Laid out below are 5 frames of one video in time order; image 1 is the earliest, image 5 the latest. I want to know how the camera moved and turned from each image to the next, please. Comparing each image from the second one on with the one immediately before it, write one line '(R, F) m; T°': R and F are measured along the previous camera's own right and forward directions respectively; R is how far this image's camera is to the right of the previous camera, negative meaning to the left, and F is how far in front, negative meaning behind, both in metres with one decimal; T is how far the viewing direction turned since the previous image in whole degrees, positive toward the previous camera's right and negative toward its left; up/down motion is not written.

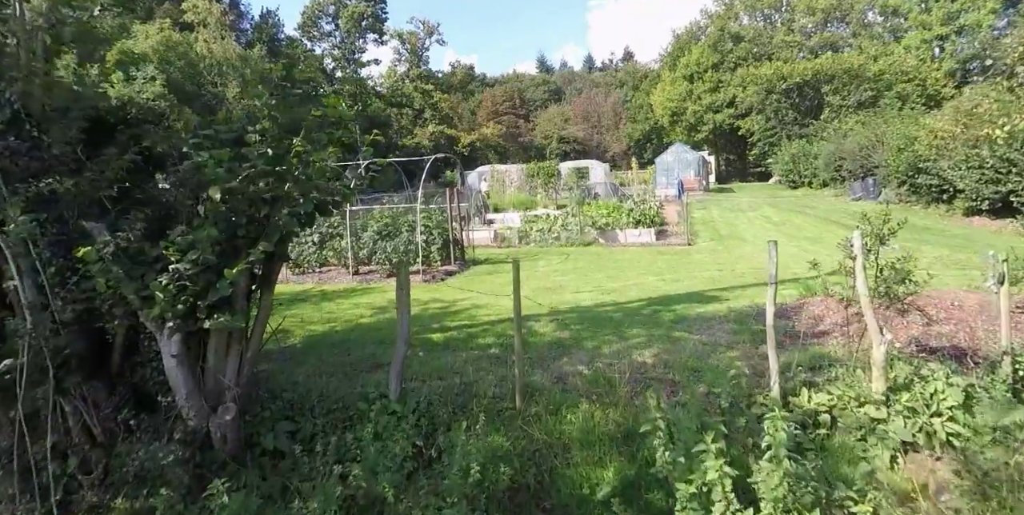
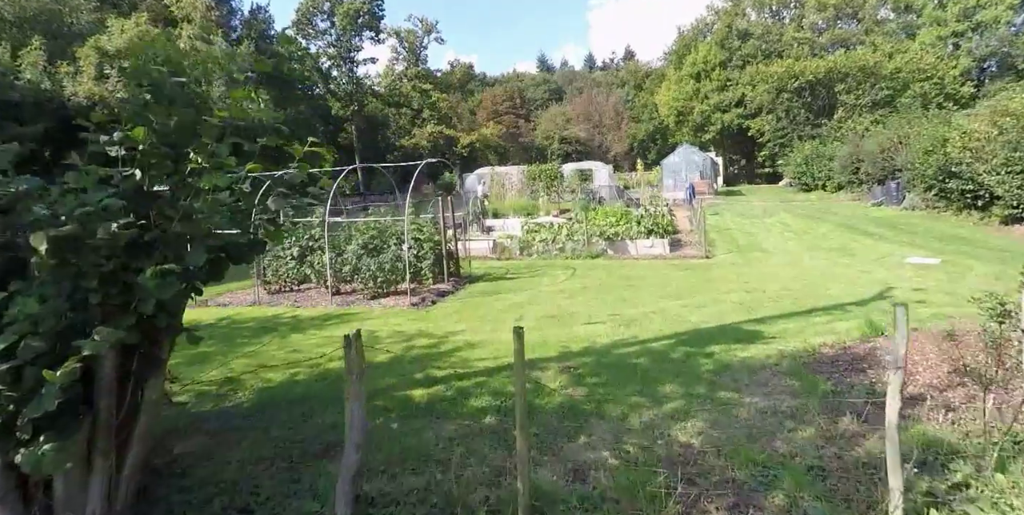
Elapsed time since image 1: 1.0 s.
(0.0, +1.2) m; 0°
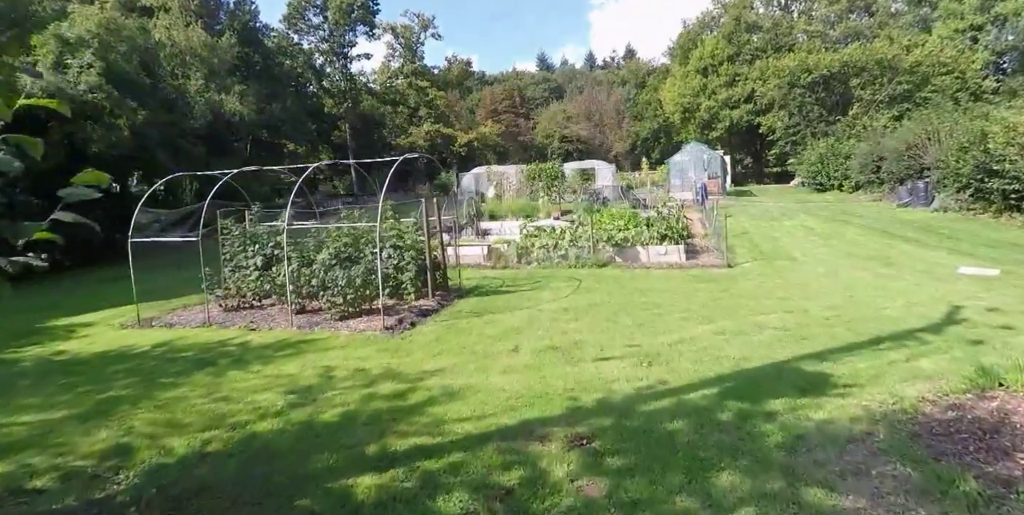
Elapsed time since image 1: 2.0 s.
(+0.1, +1.5) m; 0°
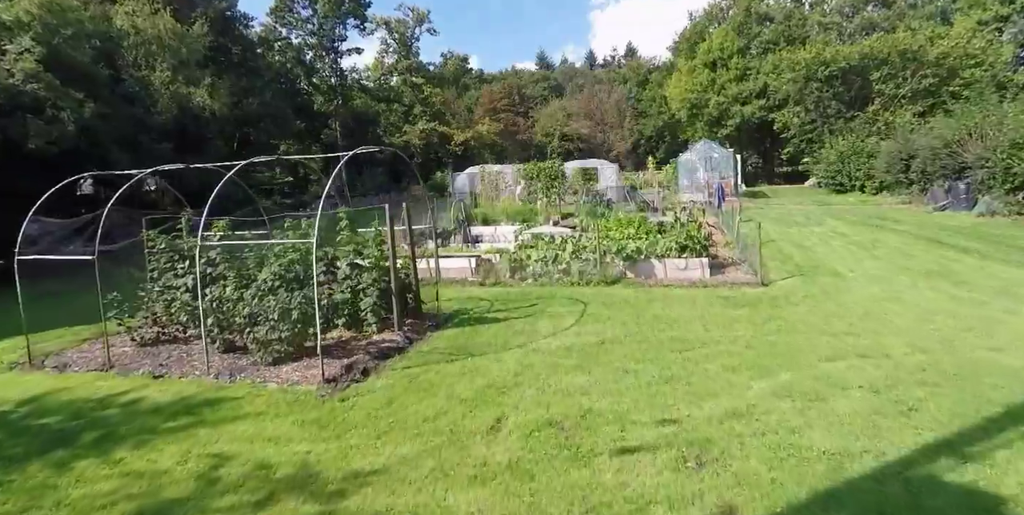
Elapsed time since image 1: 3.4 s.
(+0.1, +1.8) m; 0°
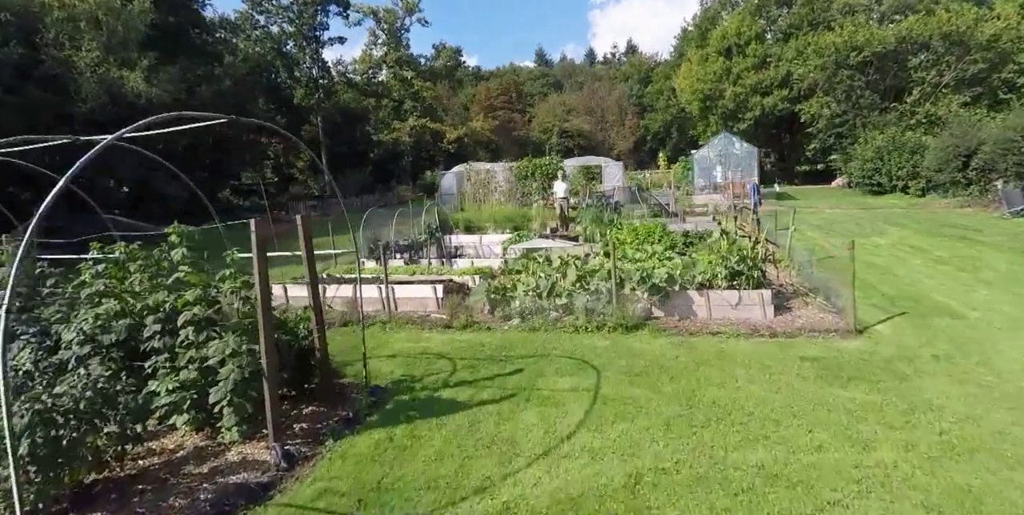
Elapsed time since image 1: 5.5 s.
(+0.2, +2.9) m; 0°
